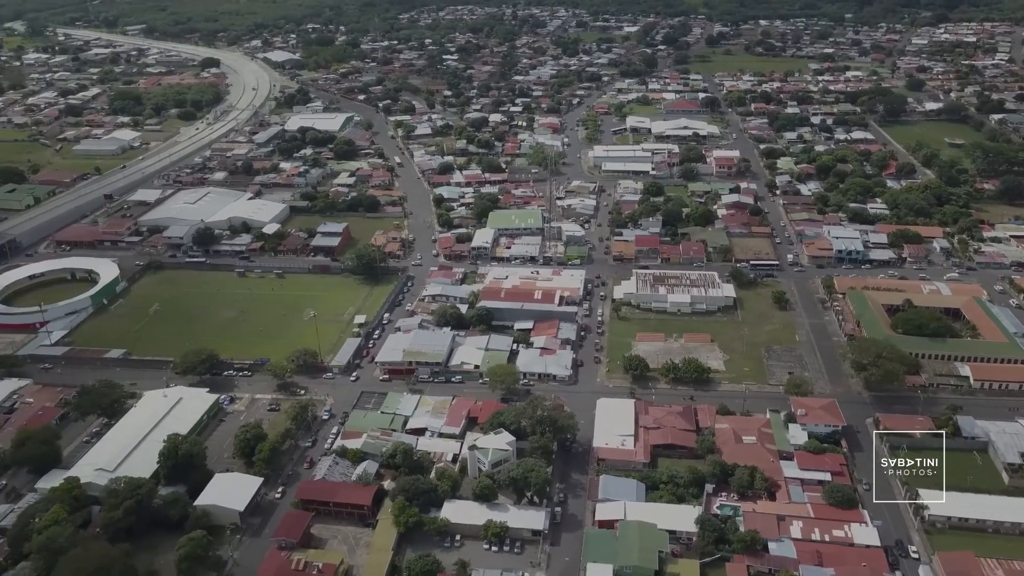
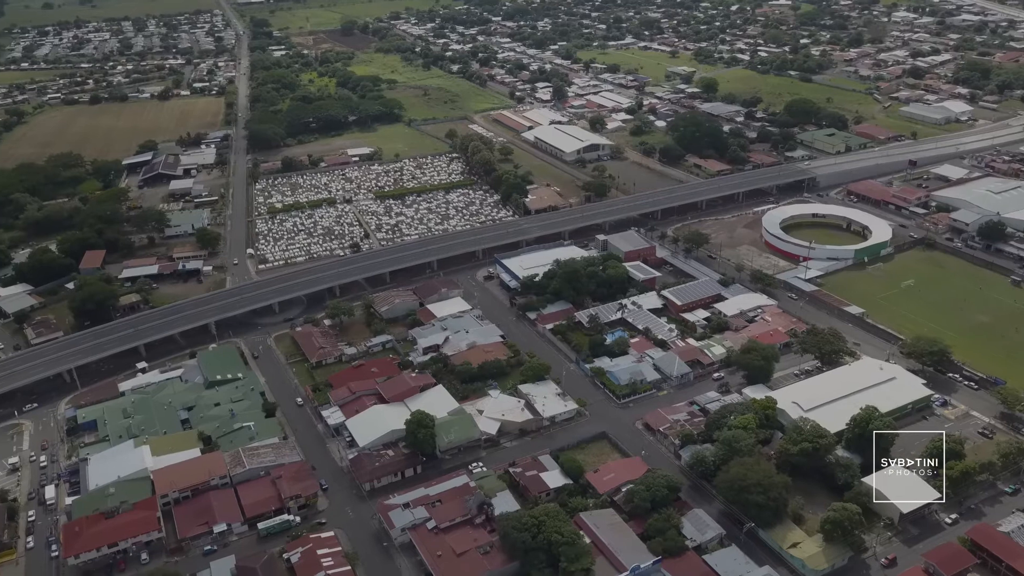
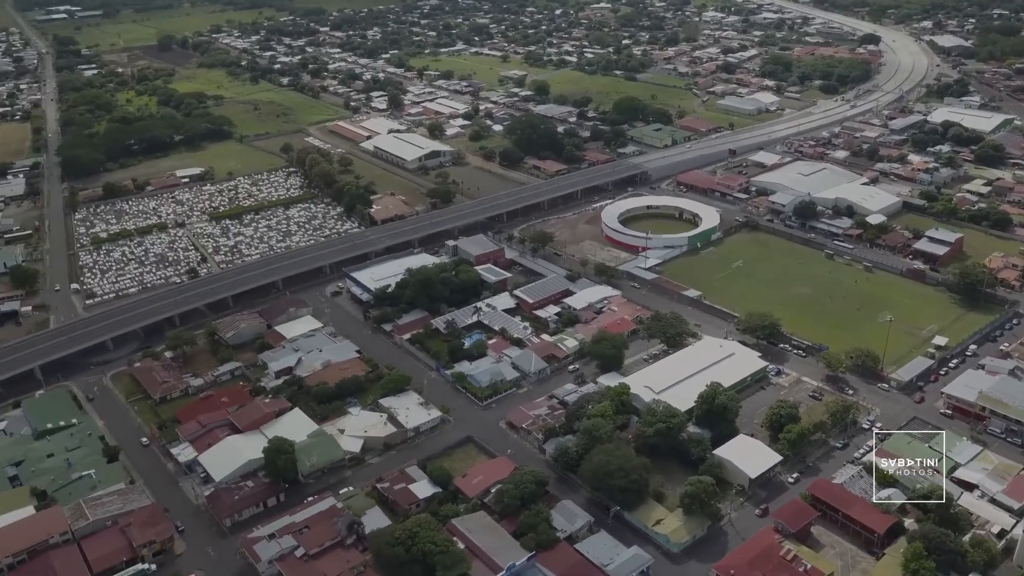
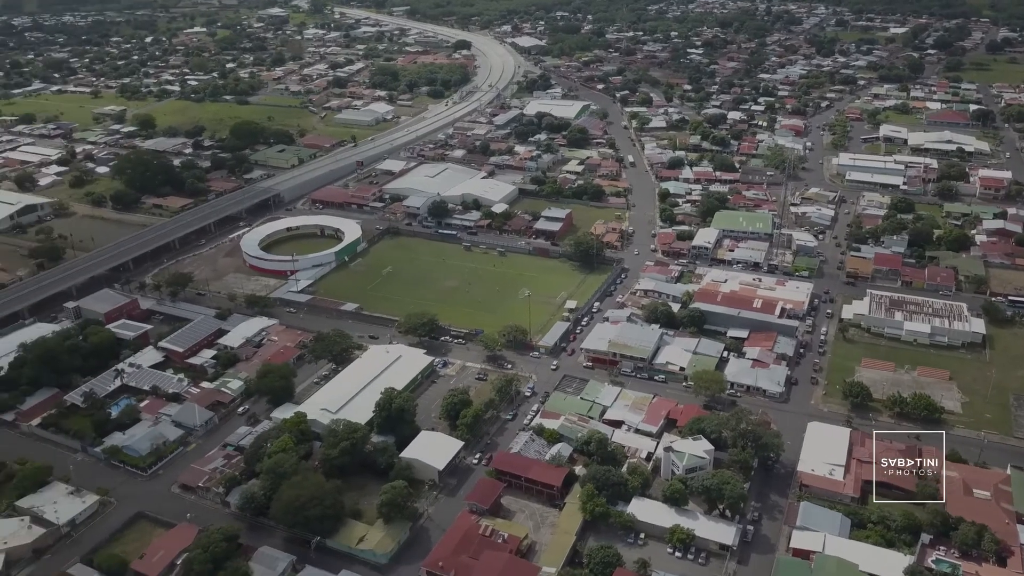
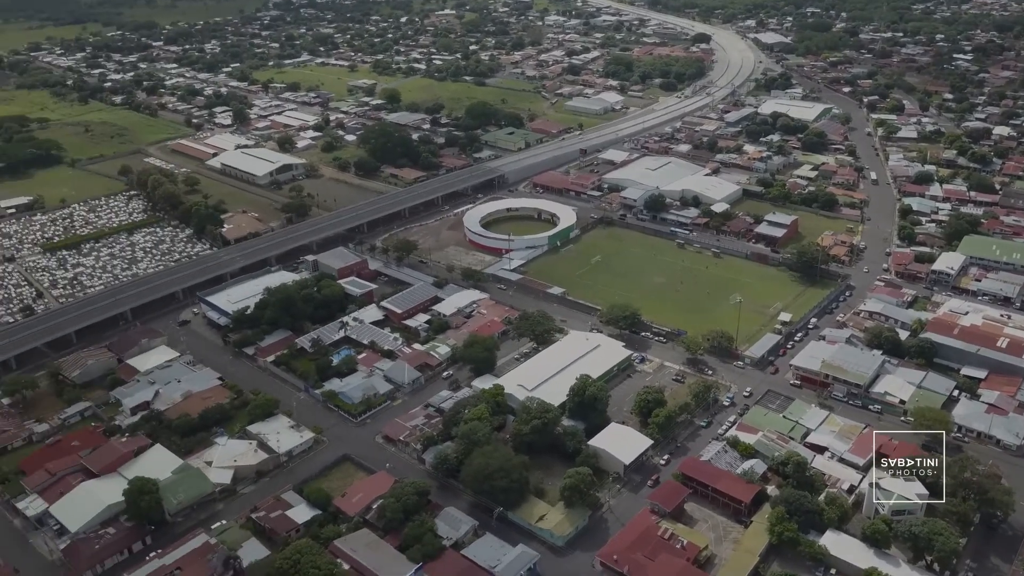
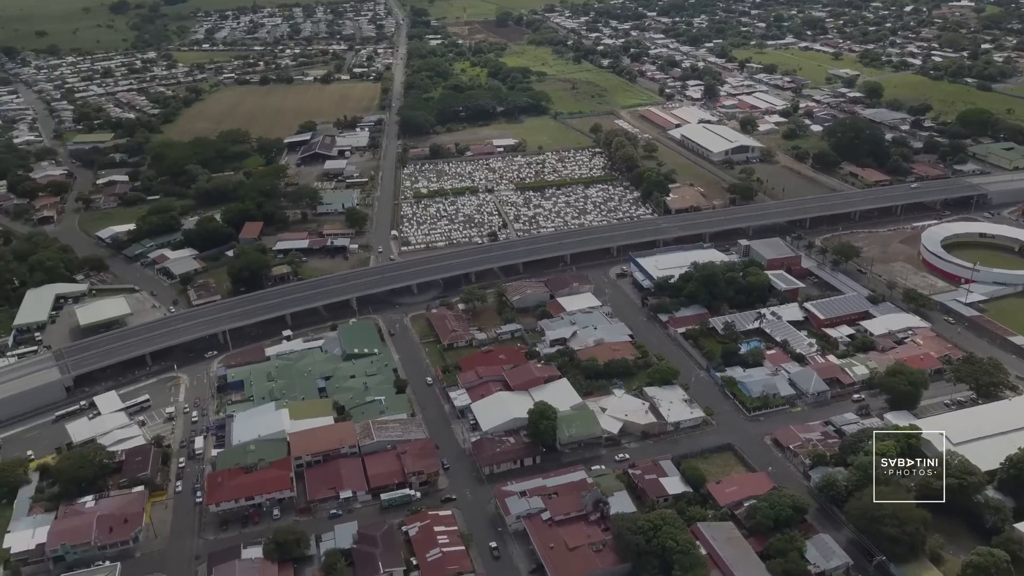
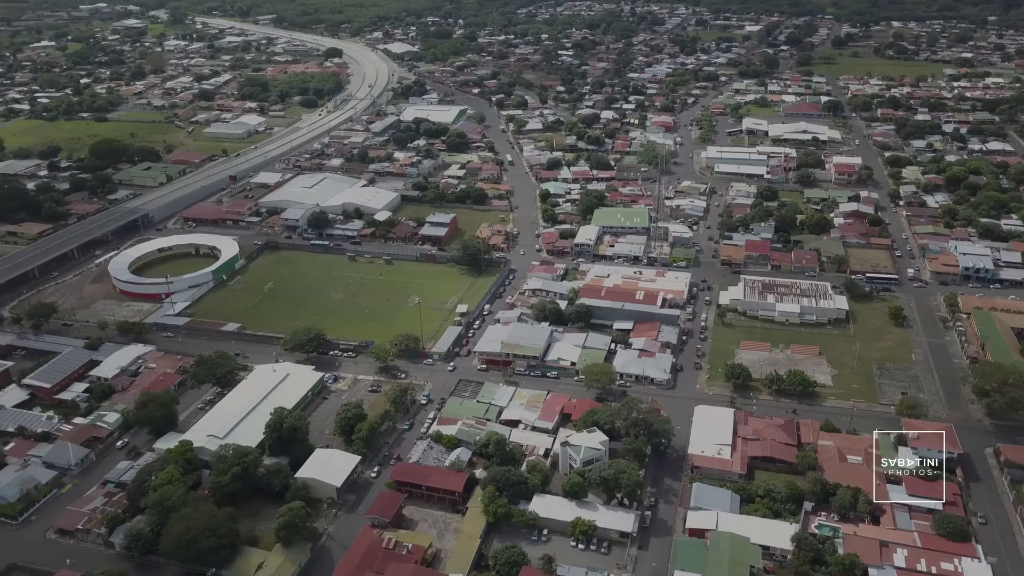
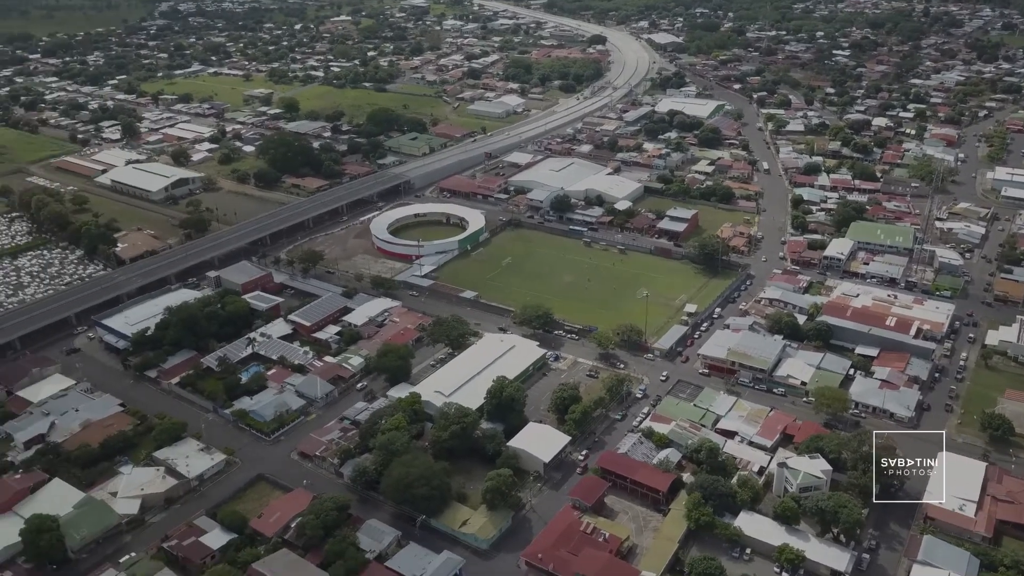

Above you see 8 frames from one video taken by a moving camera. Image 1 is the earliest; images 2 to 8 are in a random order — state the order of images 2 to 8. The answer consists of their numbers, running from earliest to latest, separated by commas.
7, 4, 8, 5, 3, 2, 6
